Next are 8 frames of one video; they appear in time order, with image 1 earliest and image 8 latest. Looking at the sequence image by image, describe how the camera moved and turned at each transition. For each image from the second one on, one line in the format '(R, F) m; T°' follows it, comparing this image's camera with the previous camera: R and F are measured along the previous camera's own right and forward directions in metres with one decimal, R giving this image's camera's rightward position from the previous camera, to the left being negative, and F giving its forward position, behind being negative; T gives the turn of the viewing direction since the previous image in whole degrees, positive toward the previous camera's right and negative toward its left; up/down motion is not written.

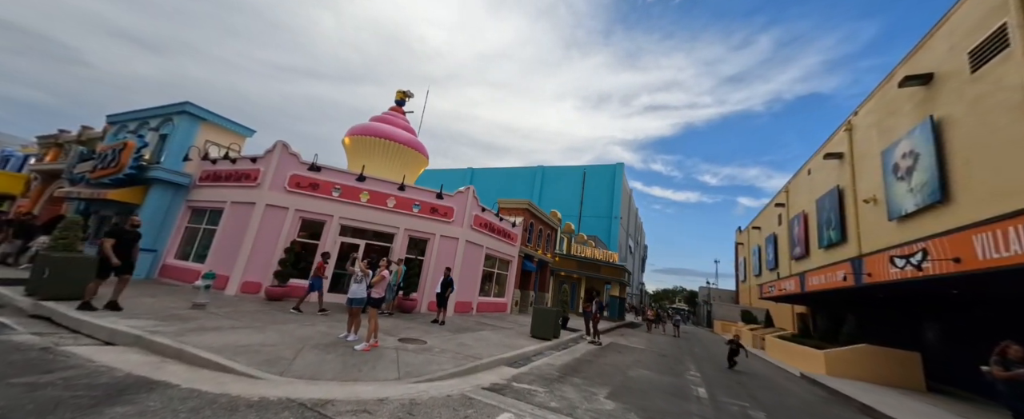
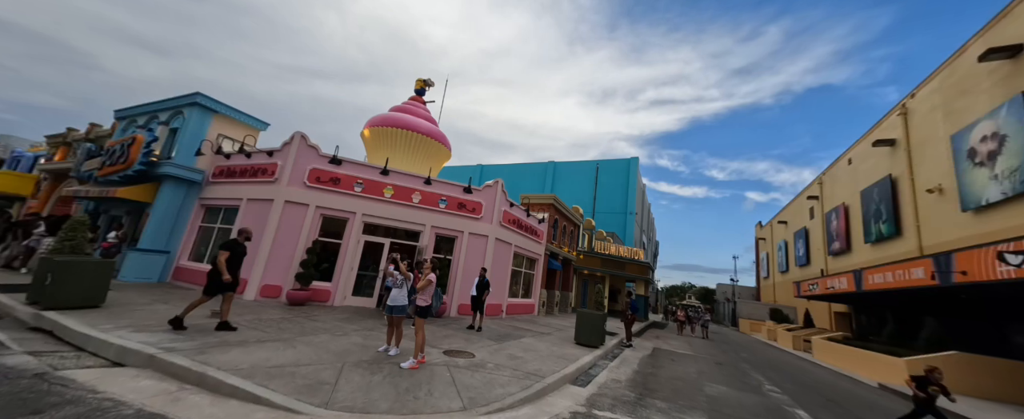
(-0.9, +0.8) m; -1°
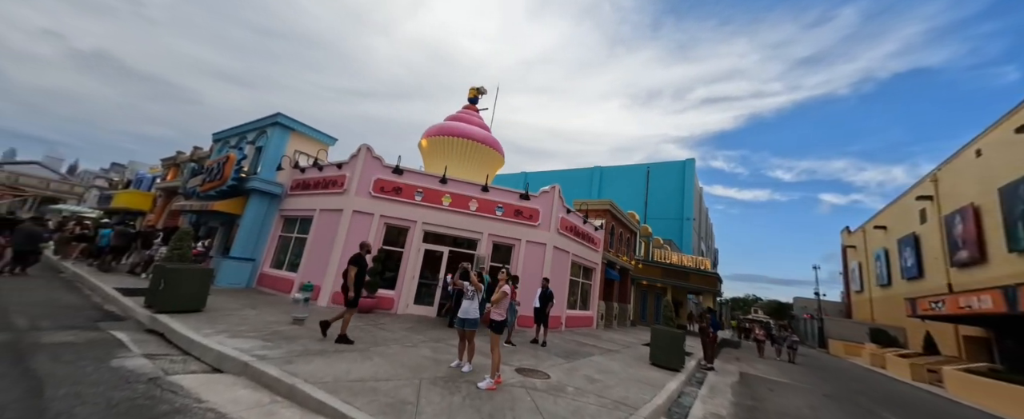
(-0.5, +0.3) m; -8°
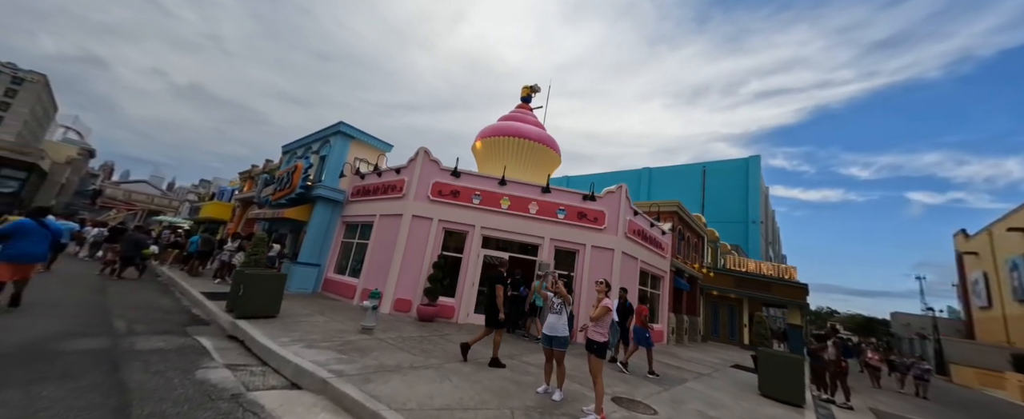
(-0.7, +0.6) m; -7°
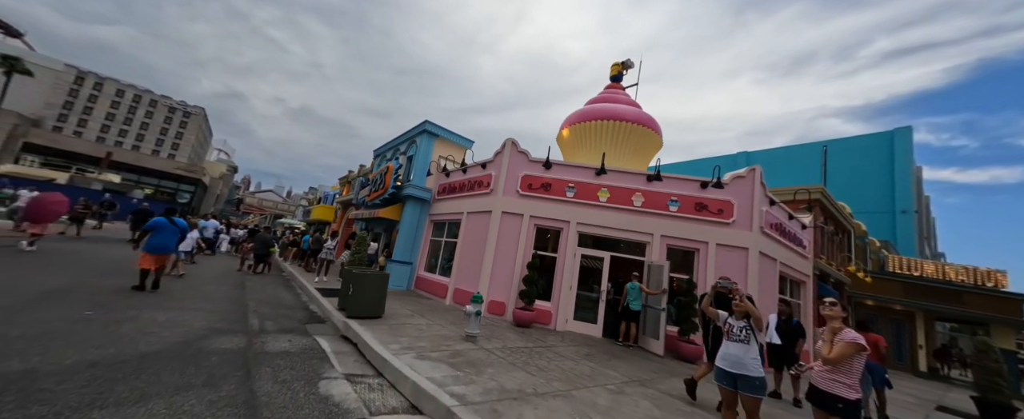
(-0.9, +0.9) m; -12°
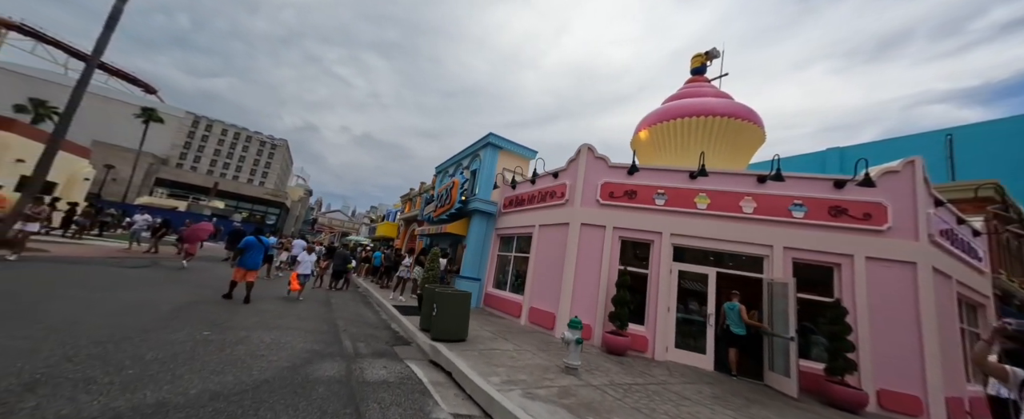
(-0.9, +0.6) m; -9°
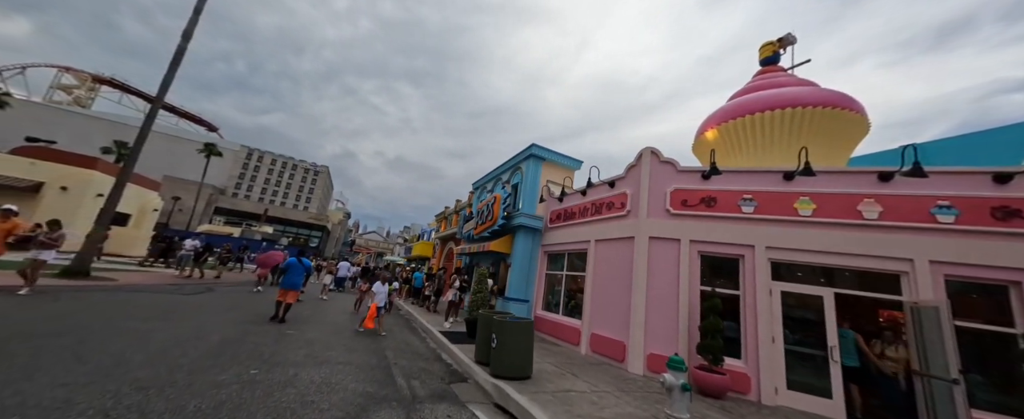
(-0.7, +0.9) m; -5°
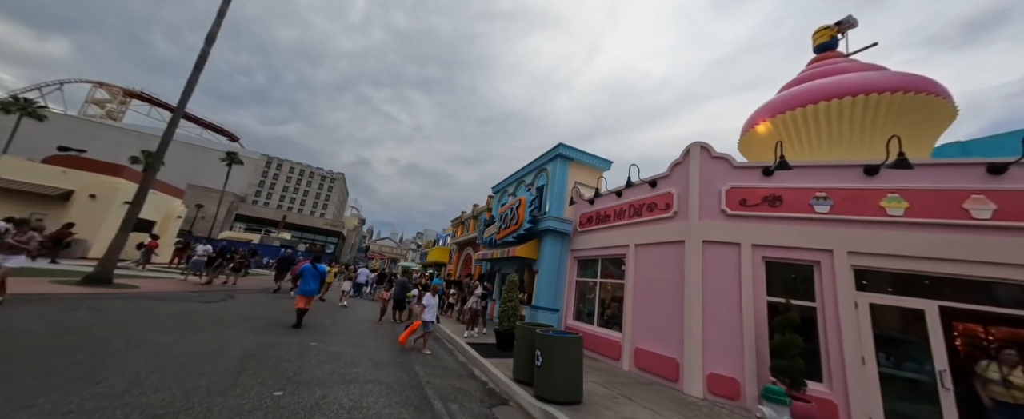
(-0.6, +0.7) m; -2°
